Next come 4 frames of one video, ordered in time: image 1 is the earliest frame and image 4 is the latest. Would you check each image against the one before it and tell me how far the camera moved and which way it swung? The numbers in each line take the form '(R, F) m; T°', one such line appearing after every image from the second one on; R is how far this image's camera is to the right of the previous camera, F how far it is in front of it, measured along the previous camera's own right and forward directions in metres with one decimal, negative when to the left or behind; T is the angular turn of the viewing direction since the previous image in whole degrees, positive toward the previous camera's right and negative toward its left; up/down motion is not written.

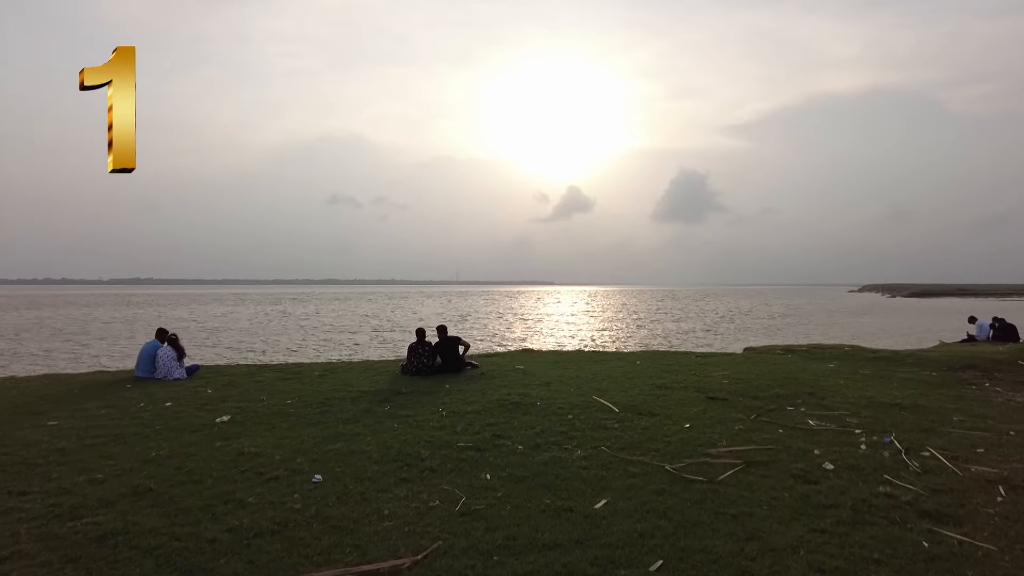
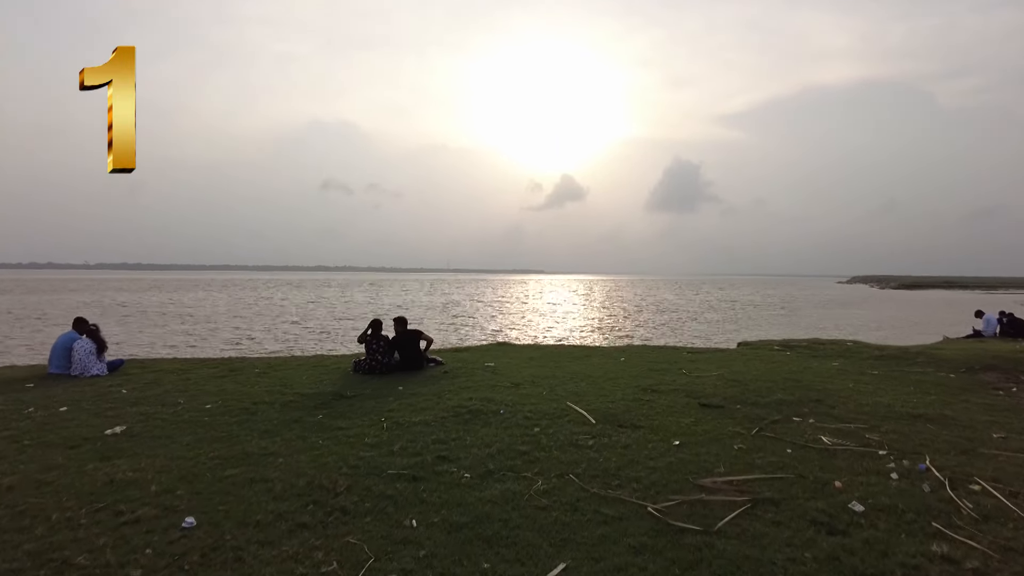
(+0.5, +1.7) m; +1°
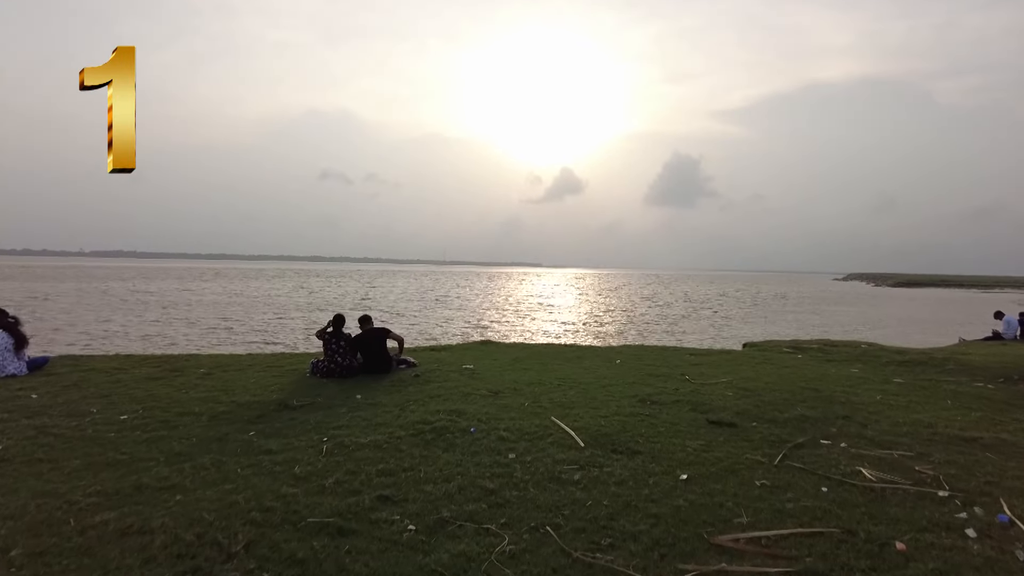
(+0.3, +1.6) m; 0°
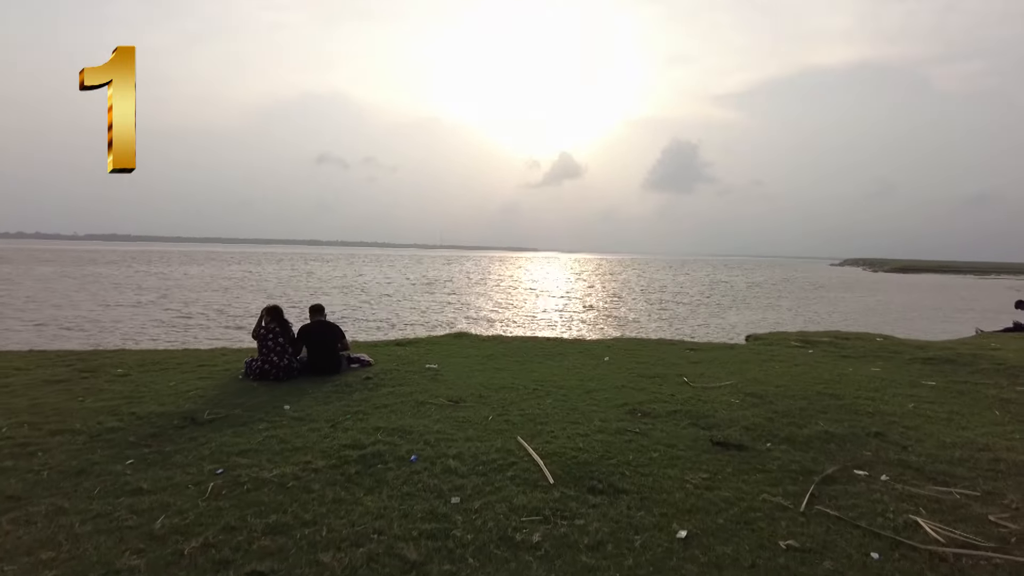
(+0.5, +1.7) m; 0°
